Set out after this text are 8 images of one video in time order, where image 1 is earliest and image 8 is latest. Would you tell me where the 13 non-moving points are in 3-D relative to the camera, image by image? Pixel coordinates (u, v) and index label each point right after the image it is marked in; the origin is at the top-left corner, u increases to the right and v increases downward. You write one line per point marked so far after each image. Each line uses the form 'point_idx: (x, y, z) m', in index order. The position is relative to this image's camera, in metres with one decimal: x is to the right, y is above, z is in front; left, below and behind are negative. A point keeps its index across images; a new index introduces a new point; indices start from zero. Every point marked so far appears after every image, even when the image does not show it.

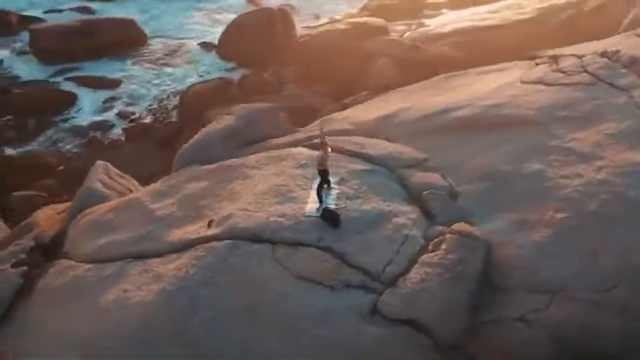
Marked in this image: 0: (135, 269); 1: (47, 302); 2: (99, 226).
0: (-1.2, -0.6, +4.4) m
1: (-1.8, -0.8, +4.5) m
2: (-1.6, -0.3, +5.0) m
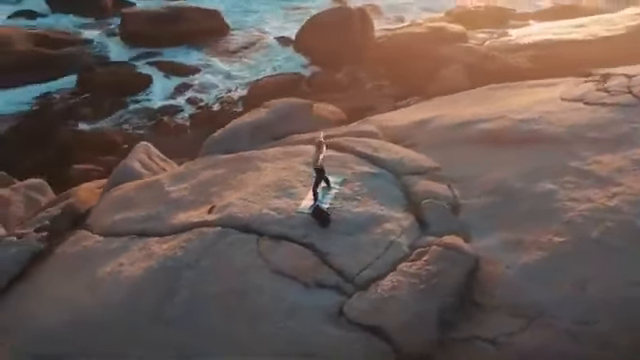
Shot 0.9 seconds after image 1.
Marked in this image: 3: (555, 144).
0: (-1.2, -0.4, +4.6) m
1: (-1.8, -0.6, +4.8) m
2: (-1.5, -0.2, +5.3) m
3: (+1.6, +0.2, +5.0) m
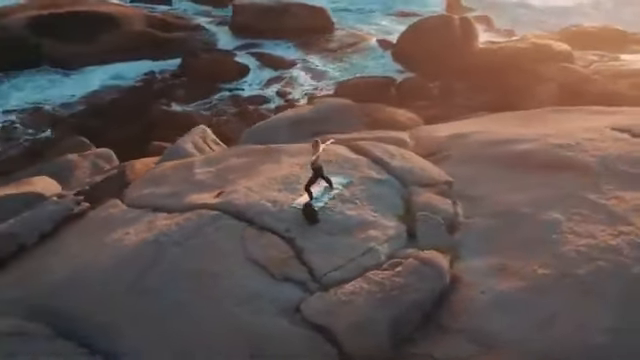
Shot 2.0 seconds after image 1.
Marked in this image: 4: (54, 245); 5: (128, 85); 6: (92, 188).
0: (-1.2, -0.3, +4.8) m
1: (-1.8, -0.4, +5.2) m
2: (-1.3, 0.0, +5.6) m
3: (+1.7, 0.0, +4.7) m
4: (-1.9, -0.5, +5.1) m
5: (-2.7, +1.3, +9.9) m
6: (-1.9, -0.1, +5.7) m
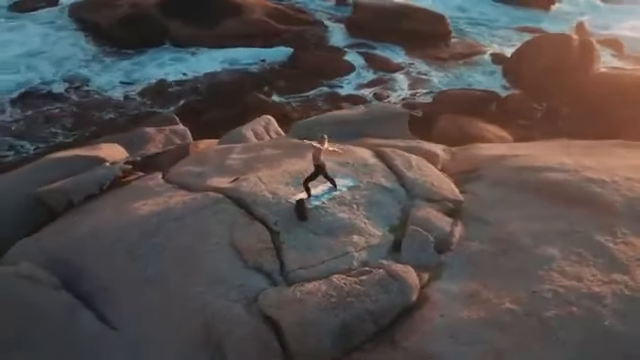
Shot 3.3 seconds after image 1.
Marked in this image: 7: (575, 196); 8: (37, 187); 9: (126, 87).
0: (-1.1, -0.1, +5.1) m
1: (-1.6, -0.1, +5.5) m
2: (-1.0, +0.2, +5.8) m
3: (+1.7, -0.2, +4.4) m
4: (-1.8, -0.2, +5.5) m
5: (-1.2, +1.6, +10.3) m
6: (-1.5, +0.2, +6.1) m
7: (+1.6, -0.1, +4.6) m
8: (-2.4, -0.1, +6.0) m
9: (-2.7, +1.3, +9.9) m
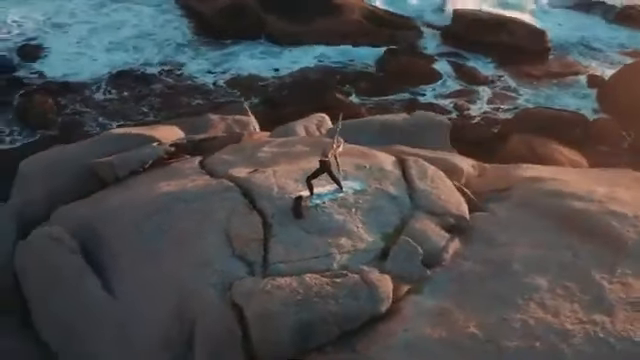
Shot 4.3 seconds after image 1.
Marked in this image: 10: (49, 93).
0: (-1.0, 0.0, +5.3) m
1: (-1.3, 0.0, +5.8) m
2: (-0.7, +0.3, +6.0) m
3: (+1.7, -0.4, +4.1) m
4: (-1.5, 0.0, +5.8) m
5: (+0.1, +1.7, +10.4) m
6: (-1.2, +0.3, +6.3) m
7: (+1.6, -0.3, +4.3) m
8: (-2.0, +0.2, +6.4) m
9: (-1.5, +1.5, +10.2) m
10: (-3.6, +1.2, +9.5) m
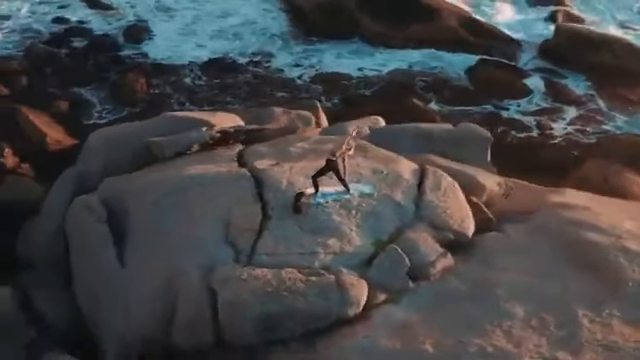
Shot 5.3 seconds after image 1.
0: (-0.7, +0.1, +5.5) m
1: (-1.0, +0.2, +6.0) m
2: (-0.3, +0.3, +6.1) m
3: (+1.6, -0.6, +3.8) m
4: (-1.2, +0.2, +6.1) m
5: (+1.3, +1.6, +10.4) m
6: (-0.8, +0.5, +6.5) m
7: (+1.6, -0.5, +4.0) m
8: (-1.6, +0.4, +6.7) m
9: (-0.2, +1.6, +10.4) m
10: (-2.5, +1.5, +10.1) m
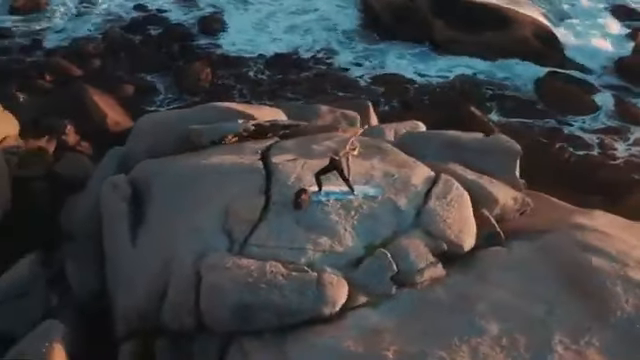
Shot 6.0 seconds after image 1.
0: (-0.6, +0.2, +5.6) m
1: (-0.8, +0.3, +6.2) m
2: (-0.1, +0.4, +6.2) m
3: (+1.5, -0.7, +3.7) m
4: (-1.0, +0.3, +6.3) m
5: (+2.2, +1.4, +10.1) m
6: (-0.4, +0.5, +6.6) m
7: (+1.5, -0.6, +3.9) m
8: (-1.2, +0.5, +6.9) m
9: (+0.7, +1.6, +10.4) m
10: (-1.6, +1.7, +10.4) m
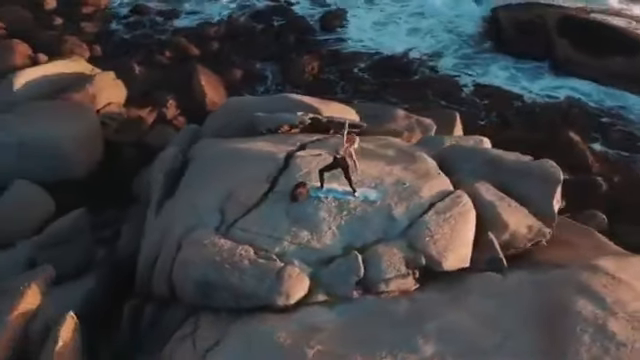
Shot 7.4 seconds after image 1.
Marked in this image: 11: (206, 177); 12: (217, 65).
0: (-0.3, +0.3, +5.7) m
1: (-0.3, +0.4, +6.3) m
2: (+0.4, +0.4, +6.1) m
3: (+1.1, -0.9, +3.4) m
4: (-0.5, +0.4, +6.4) m
5: (+3.6, +1.0, +9.5) m
6: (+0.2, +0.6, +6.6) m
7: (+1.2, -0.8, +3.6) m
8: (-0.6, +0.7, +7.1) m
9: (+2.2, +1.4, +10.1) m
10: (0.0, +1.8, +10.6) m
11: (-0.8, +0.1, +5.3) m
12: (-1.5, +1.7, +10.5) m
